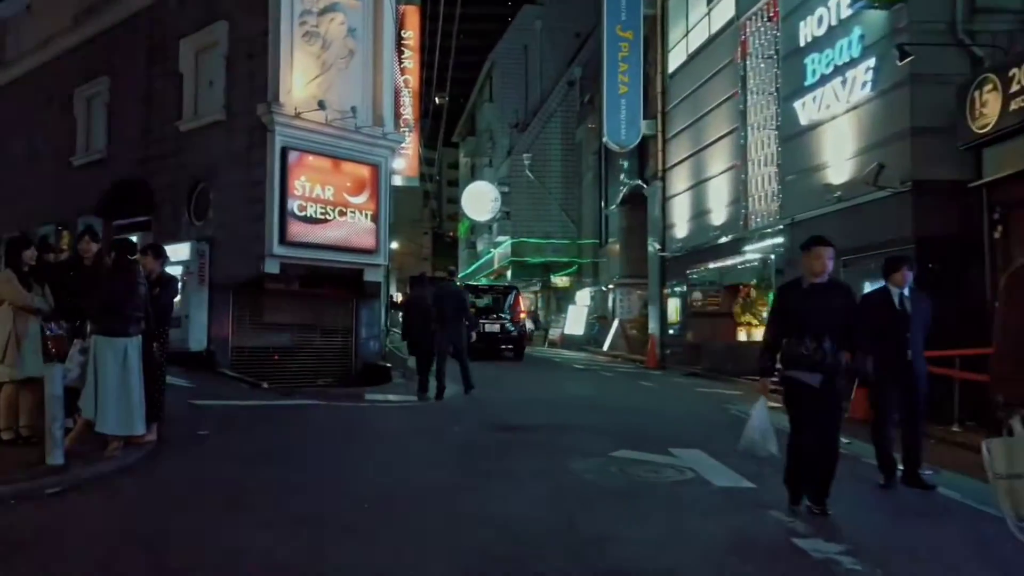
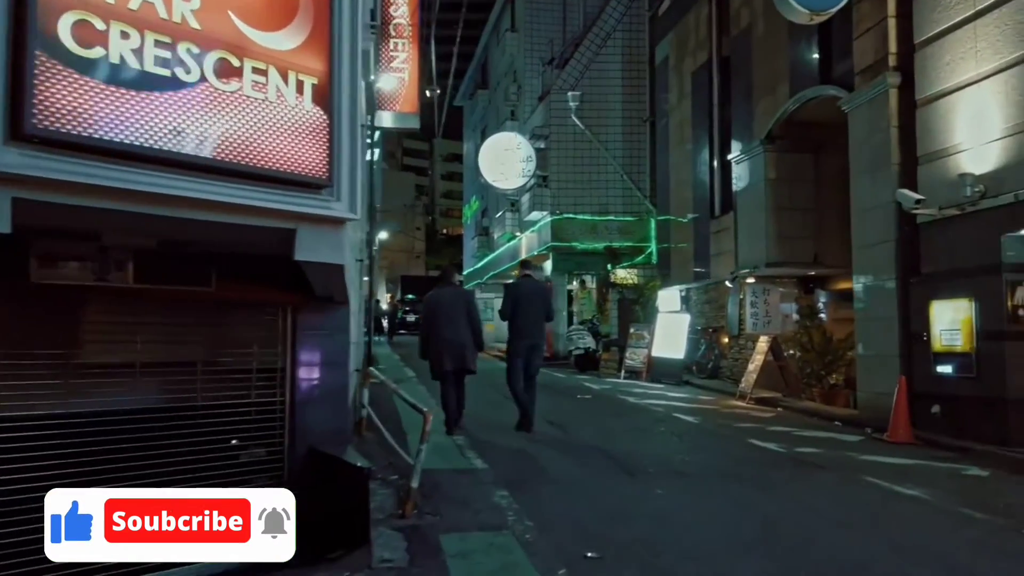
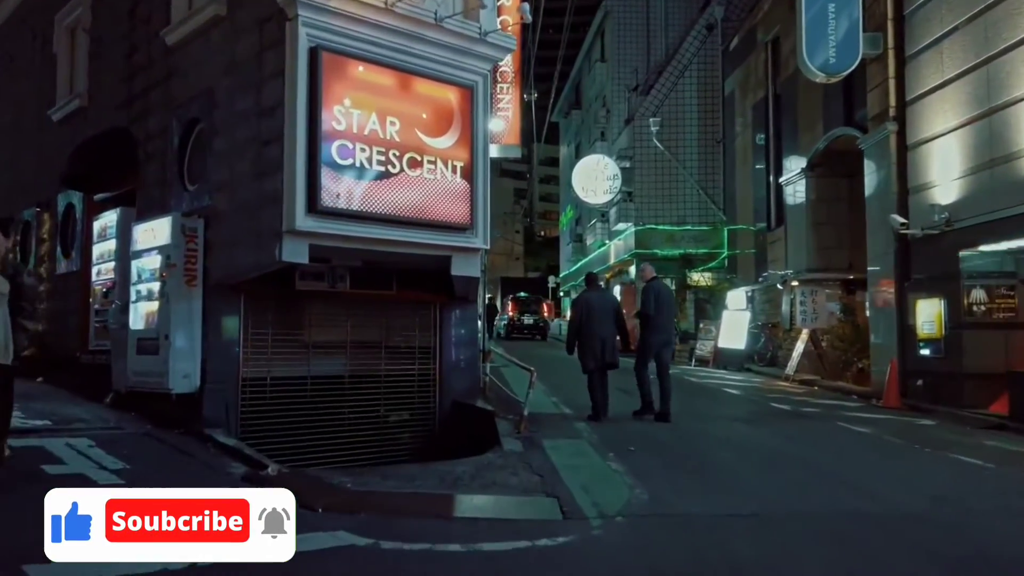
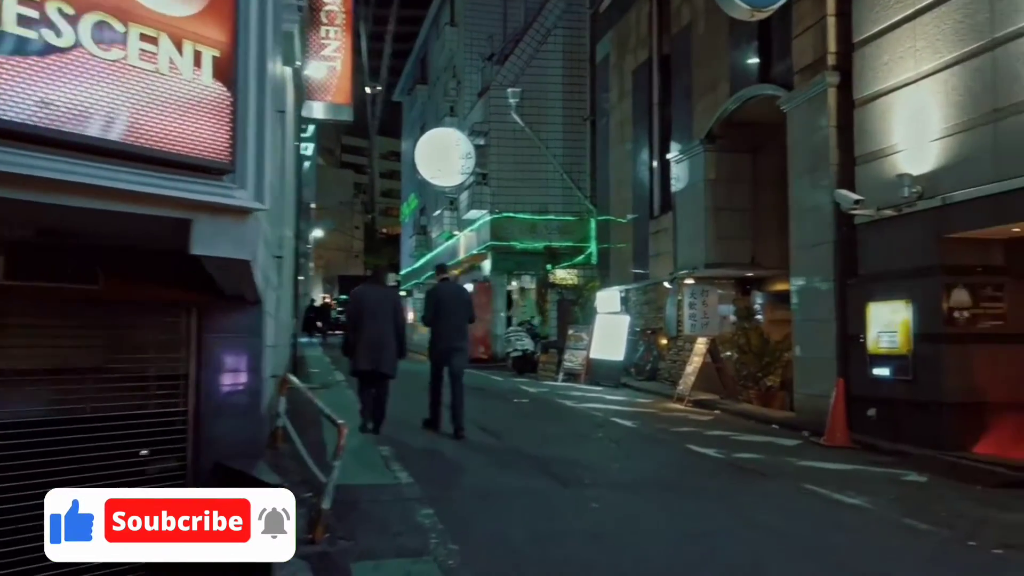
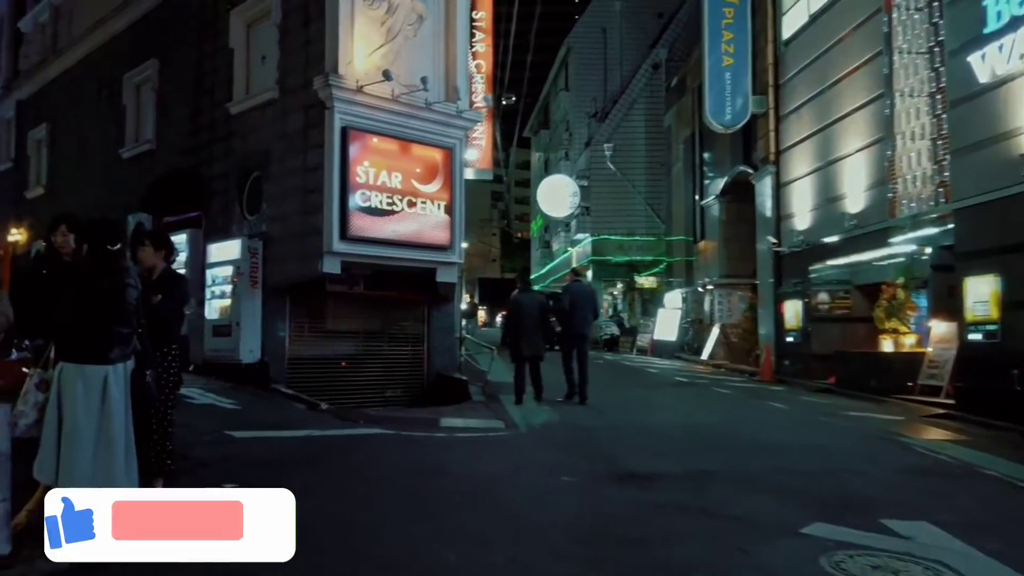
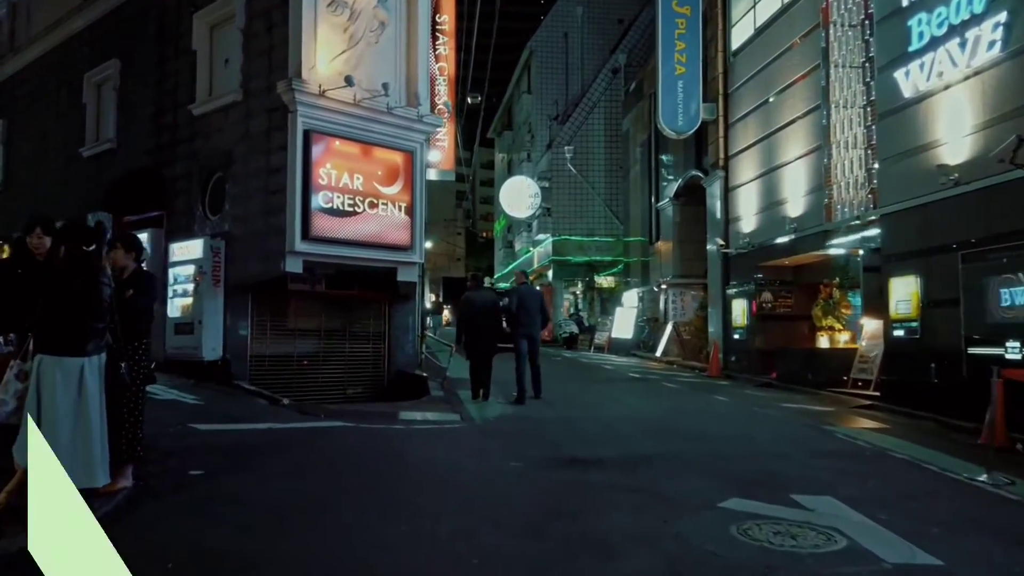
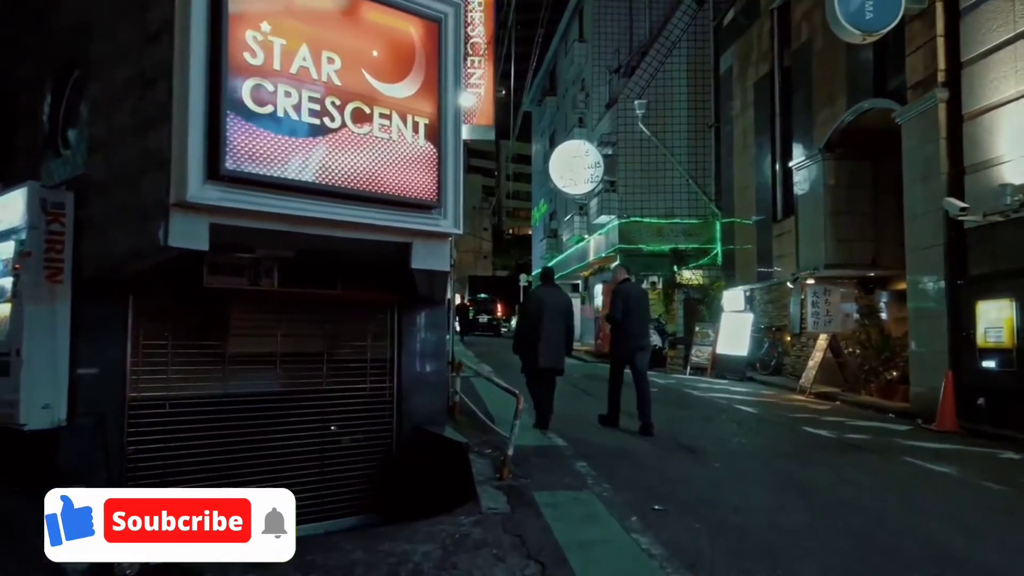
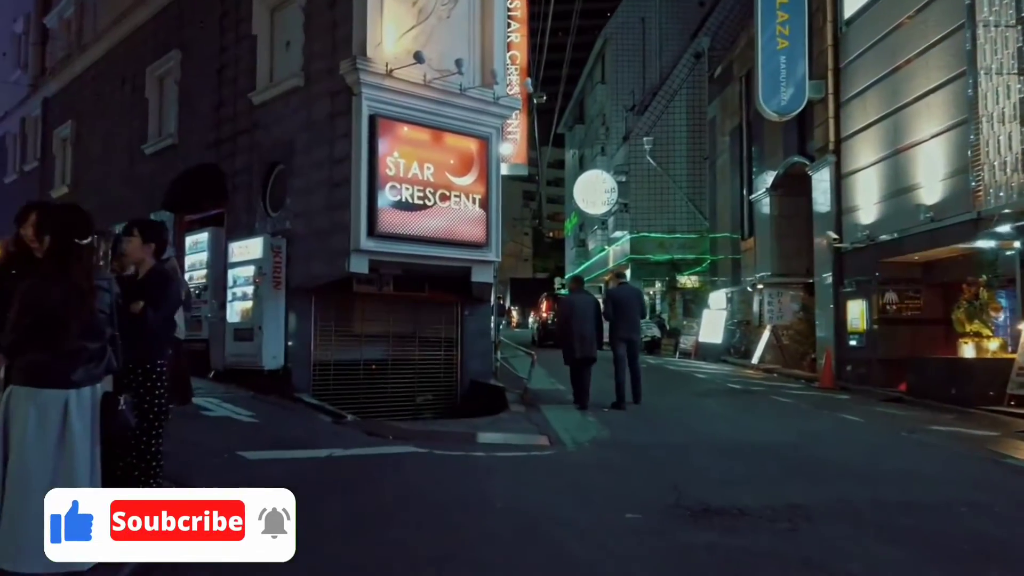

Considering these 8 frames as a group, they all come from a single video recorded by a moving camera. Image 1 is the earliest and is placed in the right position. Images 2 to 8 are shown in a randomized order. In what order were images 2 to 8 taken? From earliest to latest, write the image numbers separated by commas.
6, 5, 8, 3, 7, 2, 4
